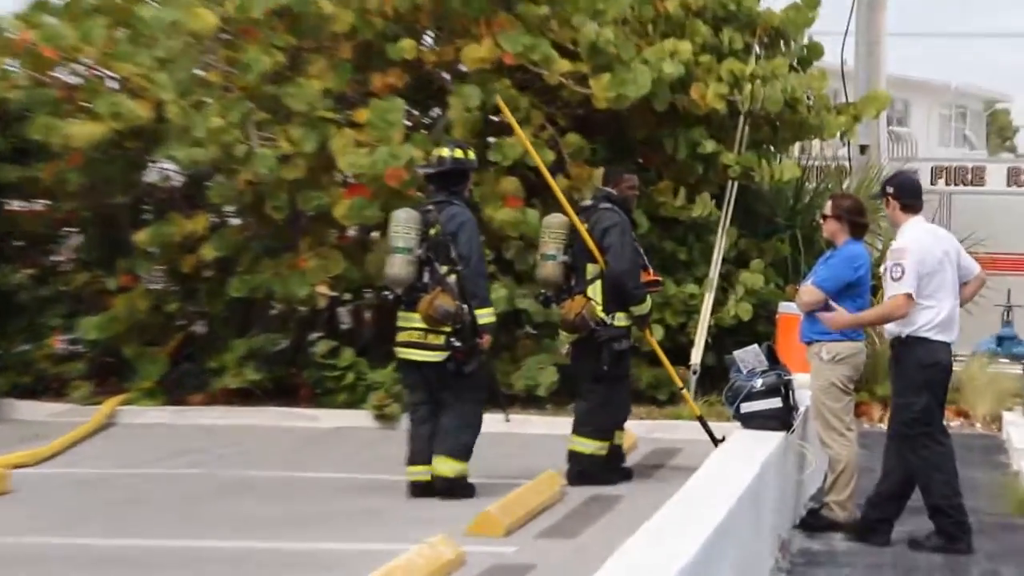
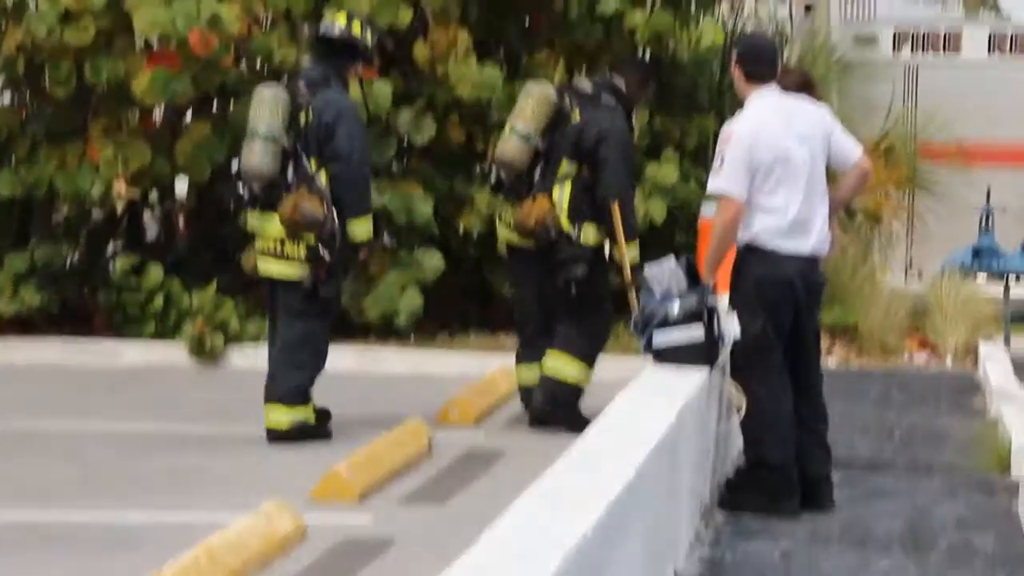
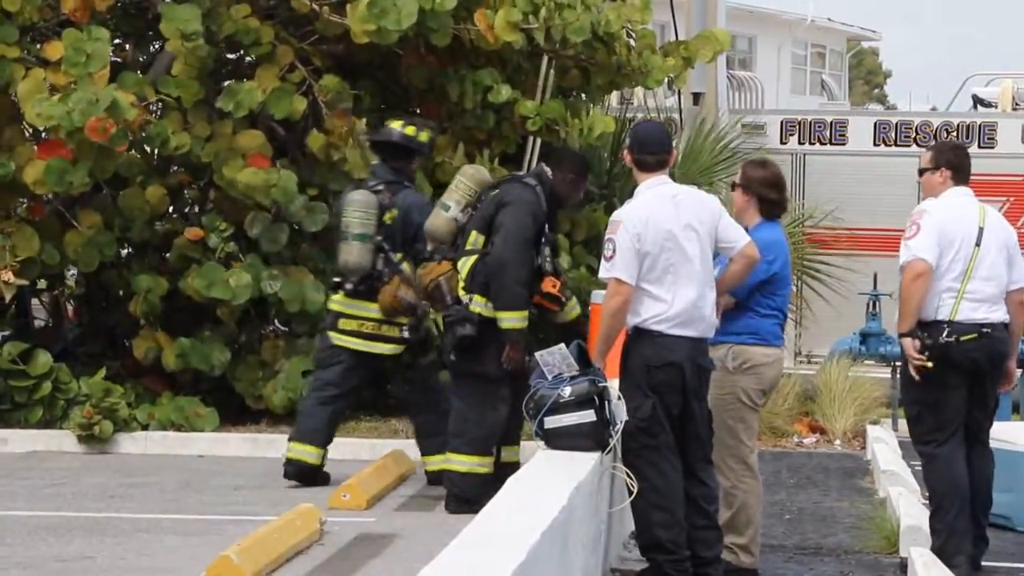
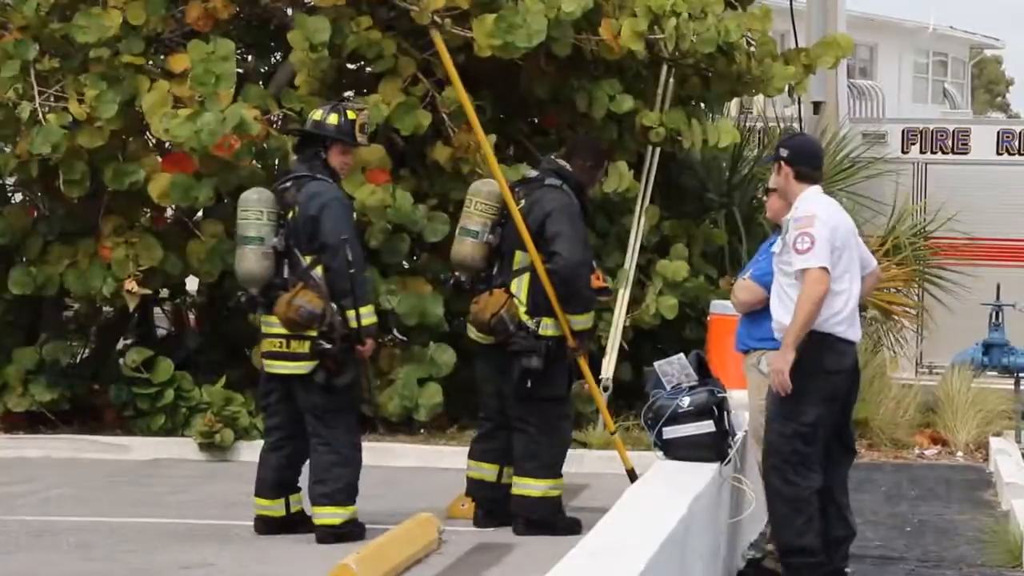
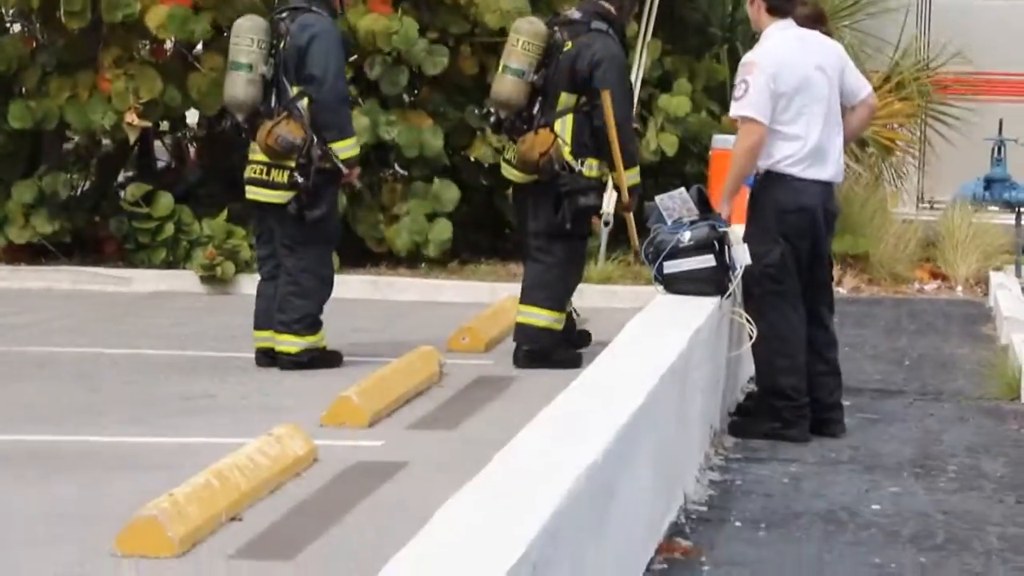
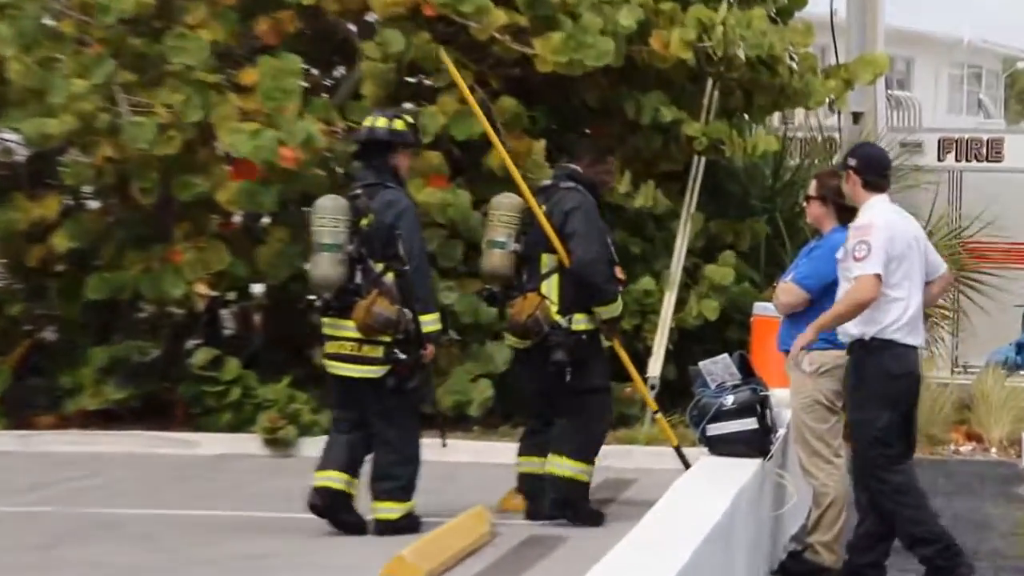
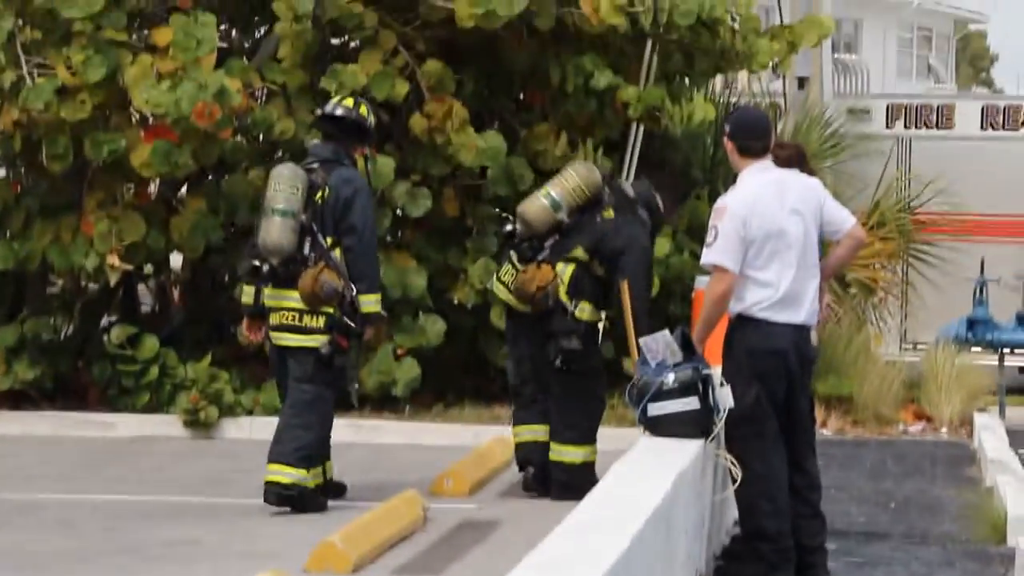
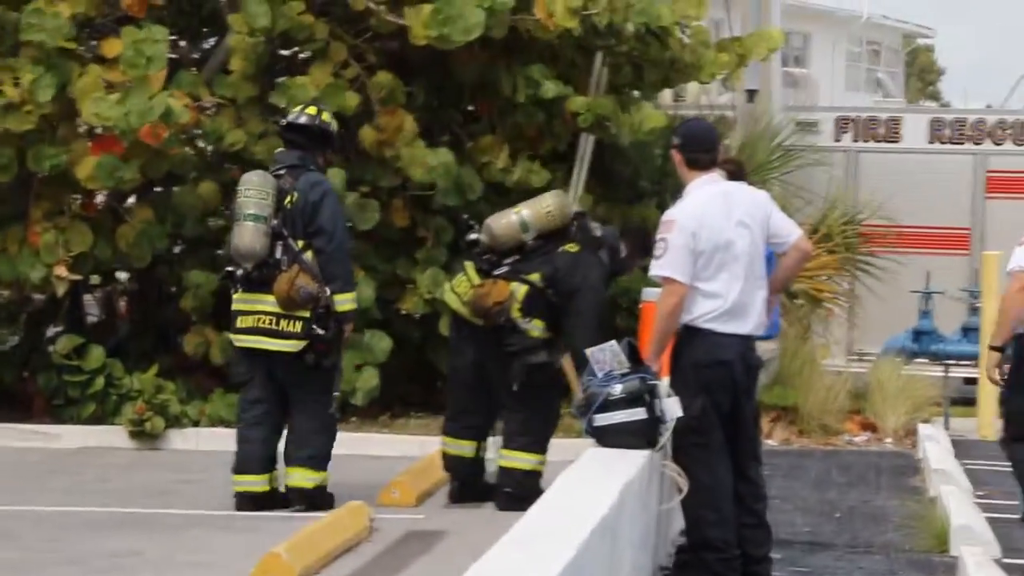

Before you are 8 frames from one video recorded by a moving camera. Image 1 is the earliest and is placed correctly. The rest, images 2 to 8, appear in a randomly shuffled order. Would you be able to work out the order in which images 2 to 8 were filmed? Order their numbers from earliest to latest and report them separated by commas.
6, 4, 5, 2, 7, 8, 3
